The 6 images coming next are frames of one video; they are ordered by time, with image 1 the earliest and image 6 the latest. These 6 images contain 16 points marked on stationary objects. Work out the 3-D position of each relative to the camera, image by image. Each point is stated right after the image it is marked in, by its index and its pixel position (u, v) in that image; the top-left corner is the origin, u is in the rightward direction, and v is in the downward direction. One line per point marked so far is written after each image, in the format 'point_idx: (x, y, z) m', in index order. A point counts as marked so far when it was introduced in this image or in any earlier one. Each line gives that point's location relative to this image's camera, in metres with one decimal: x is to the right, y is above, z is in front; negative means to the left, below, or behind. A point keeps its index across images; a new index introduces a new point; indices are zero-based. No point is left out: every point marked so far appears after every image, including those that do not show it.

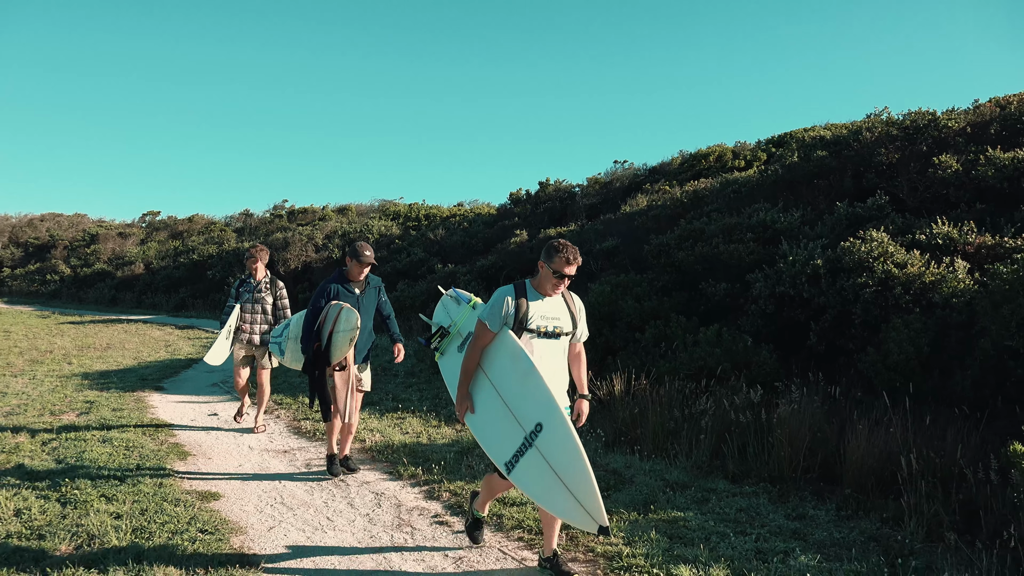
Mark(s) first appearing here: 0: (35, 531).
0: (-2.1, -1.1, +3.7) m
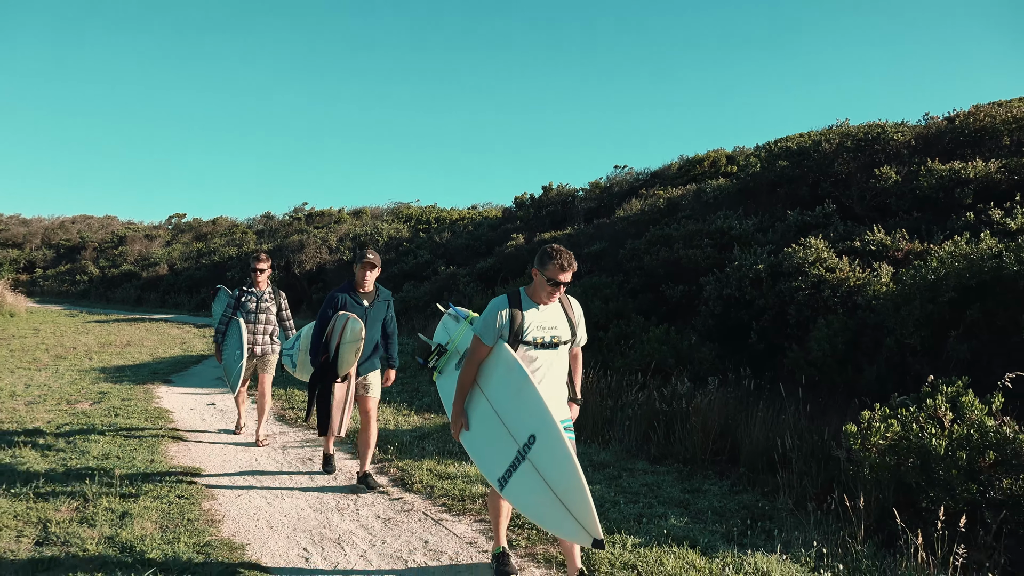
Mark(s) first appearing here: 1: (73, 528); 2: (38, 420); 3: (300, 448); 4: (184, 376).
0: (-2.4, -1.1, +4.4) m
1: (-2.0, -1.1, +3.8) m
2: (-3.7, -1.0, +6.7) m
3: (-1.4, -1.1, +5.6) m
4: (-3.7, -1.0, +9.7) m
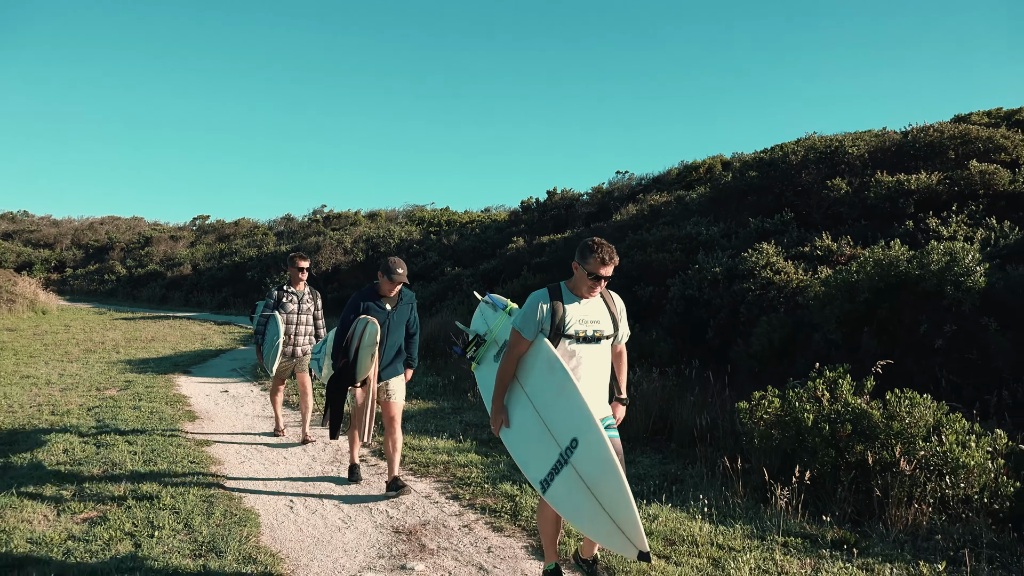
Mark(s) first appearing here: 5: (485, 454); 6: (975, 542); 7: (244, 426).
0: (-2.7, -1.1, +5.2) m
1: (-2.2, -1.1, +4.6) m
2: (-3.9, -1.0, +7.6) m
3: (-1.6, -1.1, +6.5) m
4: (-3.8, -1.0, +10.5) m
5: (-0.2, -1.0, +5.2) m
6: (+1.9, -1.0, +3.4) m
7: (-2.1, -1.1, +6.6) m
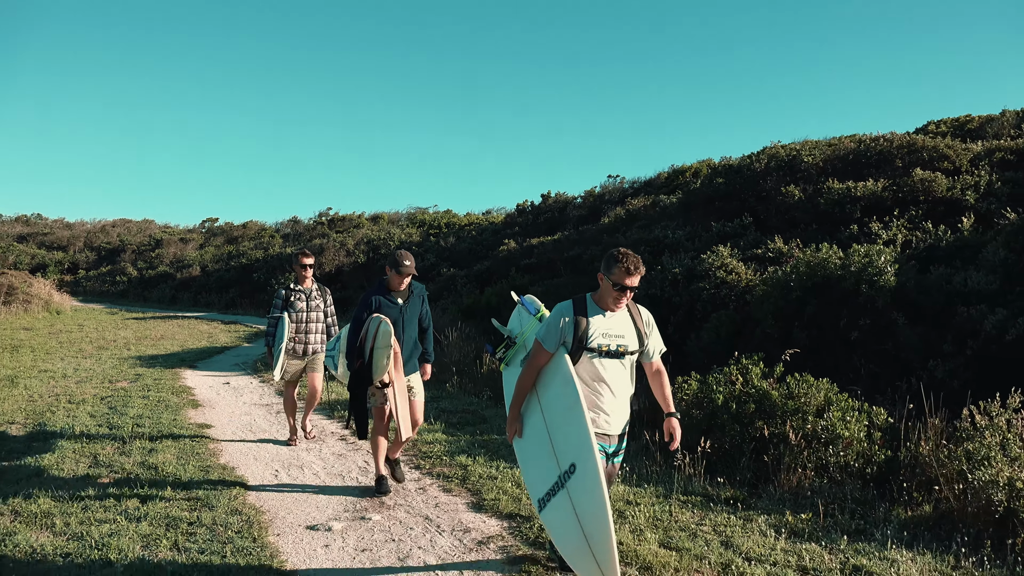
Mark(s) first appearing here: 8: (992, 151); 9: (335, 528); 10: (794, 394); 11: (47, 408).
0: (-2.9, -1.1, +5.9) m
1: (-2.5, -1.1, +5.4) m
2: (-4.1, -1.0, +8.3) m
3: (-1.8, -1.0, +7.2) m
4: (-4.0, -1.0, +11.2) m
5: (-0.4, -1.0, +5.9) m
6: (+1.6, -1.0, +4.1) m
7: (-2.3, -1.1, +7.3) m
8: (+5.1, +1.4, +9.0) m
9: (-0.8, -1.1, +4.0) m
10: (+1.5, -0.6, +4.7) m
11: (-4.1, -1.0, +7.5) m
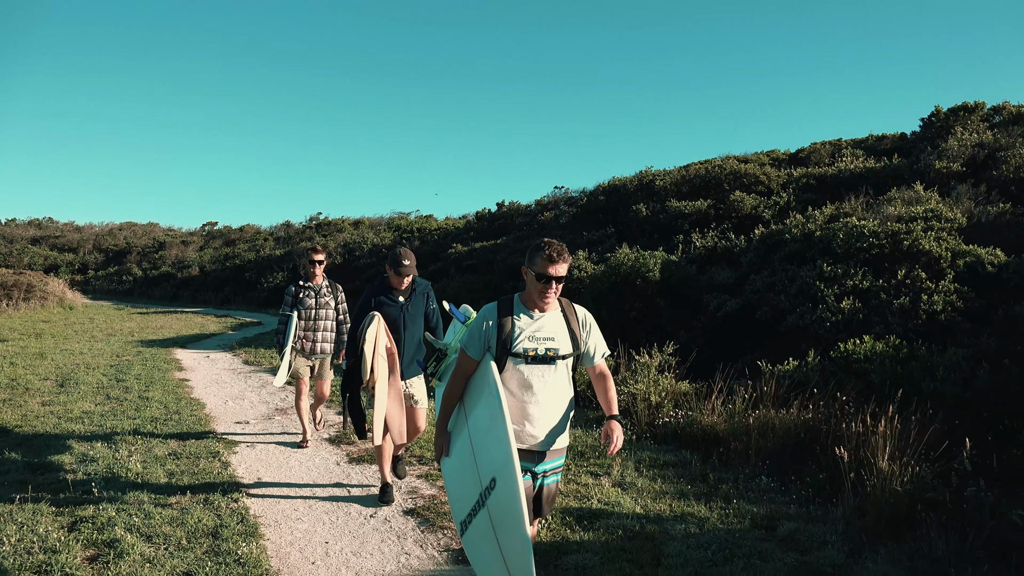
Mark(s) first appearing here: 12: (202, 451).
0: (-4.1, -1.0, +8.6) m
1: (-3.6, -1.0, +8.0) m
2: (-5.3, -1.0, +11.0) m
3: (-3.0, -1.0, +9.8) m
4: (-5.1, -0.9, +13.9) m
5: (-1.6, -0.9, +8.5) m
6: (+0.4, -0.9, +6.7) m
7: (-3.5, -1.0, +10.0) m
8: (+3.9, +1.5, +11.6) m
9: (-2.0, -1.1, +6.6) m
10: (+0.4, -0.5, +7.3) m
11: (-5.2, -1.0, +10.2) m
12: (-2.0, -1.0, +5.5) m
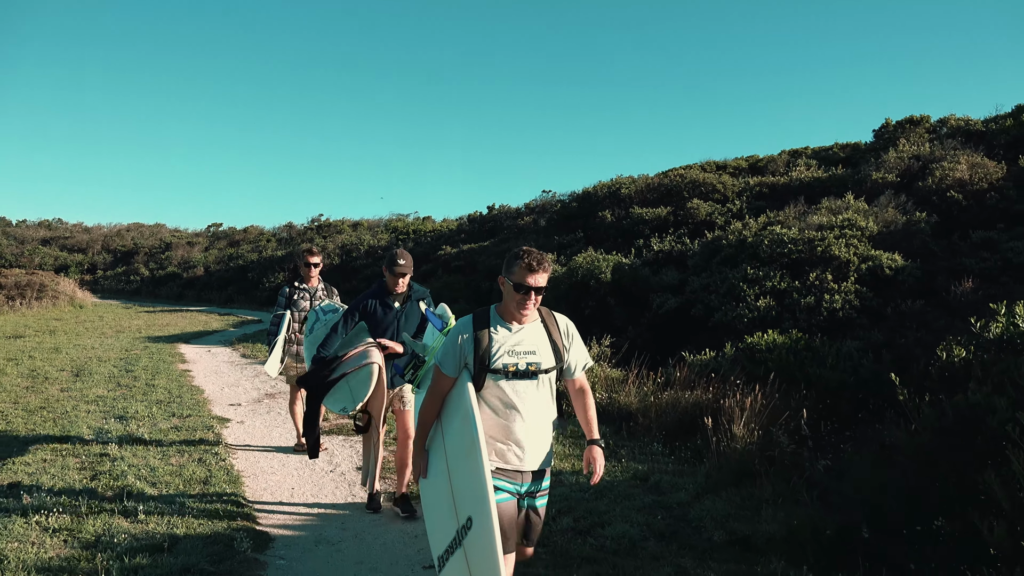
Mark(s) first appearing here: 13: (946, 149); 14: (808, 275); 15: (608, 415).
0: (-4.5, -1.0, +9.6) m
1: (-4.0, -1.0, +9.0) m
2: (-5.6, -1.0, +12.0) m
3: (-3.4, -1.0, +10.8) m
4: (-5.5, -0.9, +14.9) m
5: (-2.0, -0.9, +9.5) m
6: (0.0, -0.9, +7.7) m
7: (-3.8, -1.0, +11.0) m
8: (+3.6, +1.5, +12.6) m
9: (-2.4, -1.1, +7.7) m
10: (0.0, -0.5, +8.3) m
11: (-5.6, -1.0, +11.2) m
12: (-2.4, -1.0, +6.5) m
13: (+5.9, +1.9, +11.6) m
14: (+2.8, +0.1, +8.1) m
15: (+0.7, -1.0, +6.4) m
